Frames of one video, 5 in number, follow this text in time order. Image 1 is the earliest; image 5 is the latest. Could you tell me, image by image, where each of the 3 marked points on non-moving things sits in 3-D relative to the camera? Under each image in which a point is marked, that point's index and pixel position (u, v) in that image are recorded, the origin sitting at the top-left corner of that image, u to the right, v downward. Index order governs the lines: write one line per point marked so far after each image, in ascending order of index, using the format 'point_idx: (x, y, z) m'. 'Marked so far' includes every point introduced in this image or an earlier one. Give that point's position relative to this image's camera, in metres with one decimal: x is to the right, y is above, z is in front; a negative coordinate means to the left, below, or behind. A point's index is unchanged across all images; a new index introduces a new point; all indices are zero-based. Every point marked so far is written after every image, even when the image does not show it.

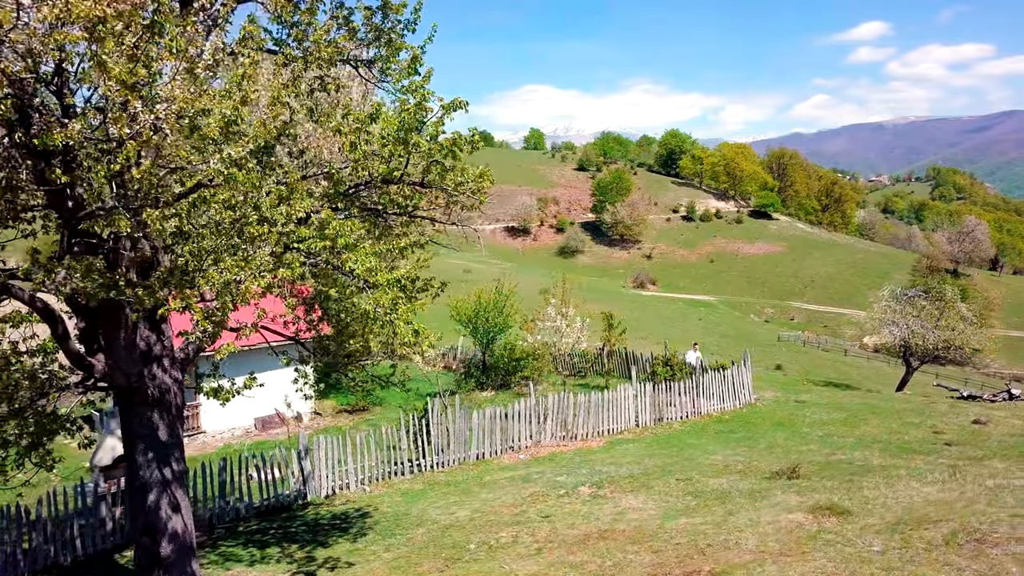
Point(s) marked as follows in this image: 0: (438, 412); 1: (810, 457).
0: (-2.0, -3.3, +17.0) m
1: (+6.8, -3.8, +14.7) m
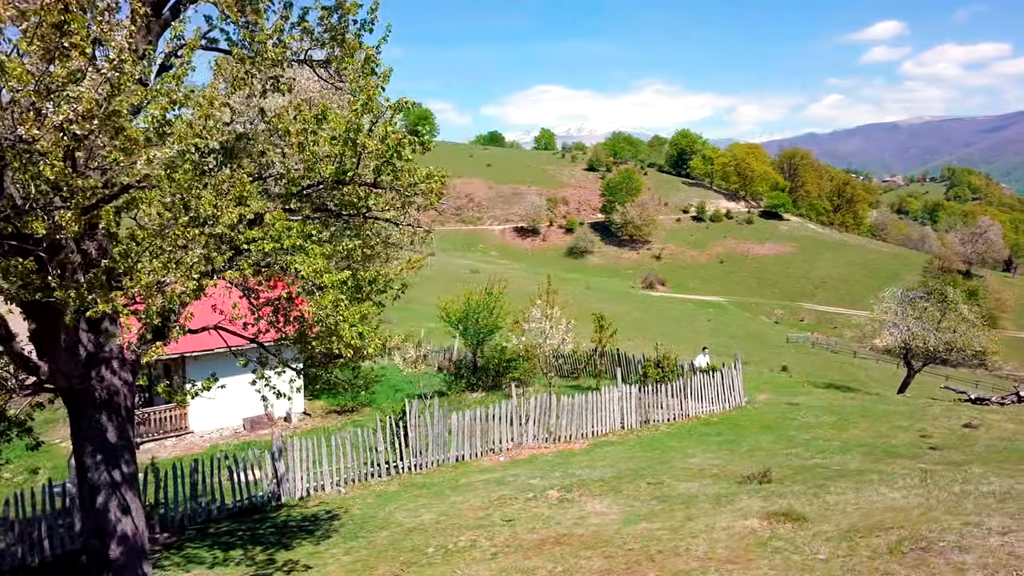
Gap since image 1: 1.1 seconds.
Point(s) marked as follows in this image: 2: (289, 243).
0: (-2.6, -3.3, +16.9) m
1: (+6.2, -3.9, +14.6) m
2: (-2.9, +0.6, +8.3) m
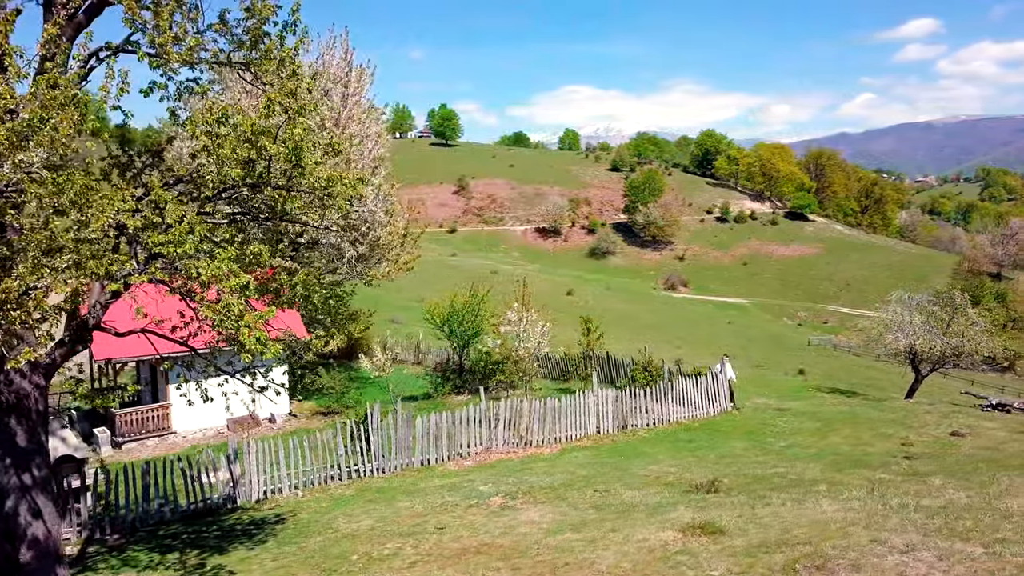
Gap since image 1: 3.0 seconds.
0: (-3.5, -3.4, +16.8) m
1: (+5.2, -4.0, +14.3) m
2: (-4.1, +0.5, +8.2) m
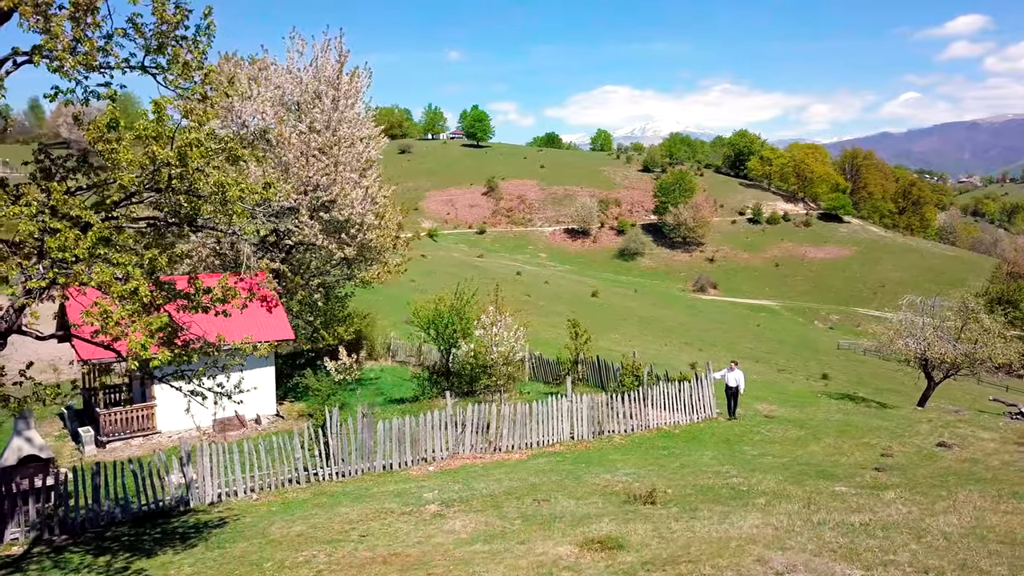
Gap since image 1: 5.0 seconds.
0: (-4.5, -3.5, +16.8) m
1: (+4.1, -4.1, +13.9) m
2: (-5.4, +0.4, +8.2) m
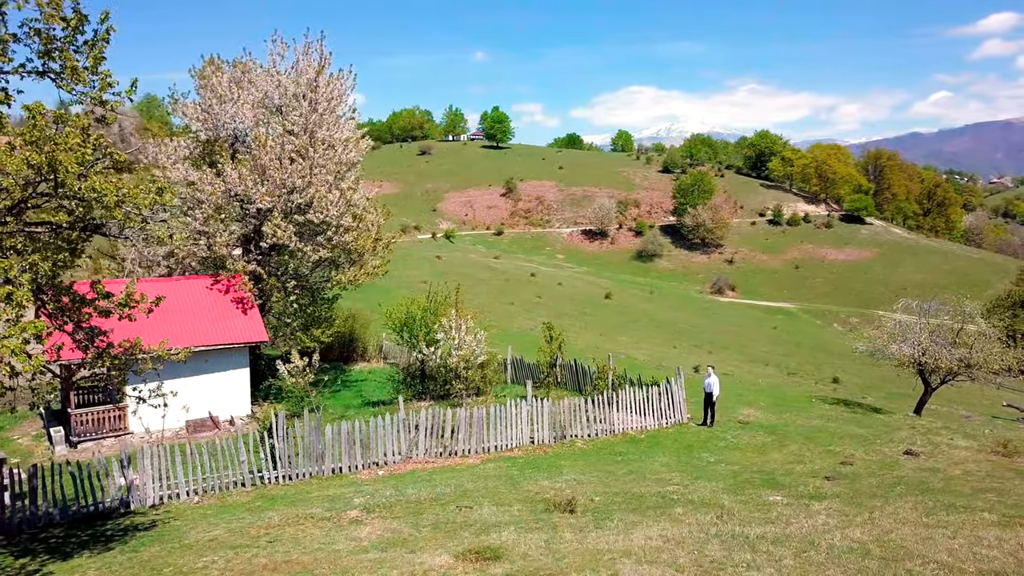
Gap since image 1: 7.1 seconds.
0: (-5.9, -3.6, +16.8) m
1: (+2.7, -4.2, +13.8) m
2: (-6.9, +0.4, +8.2) m
